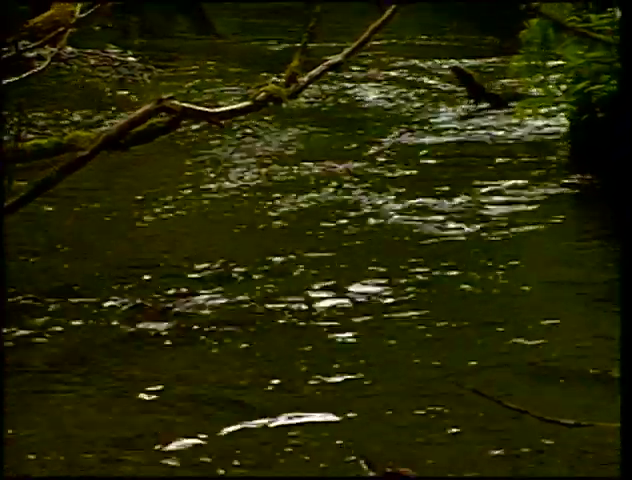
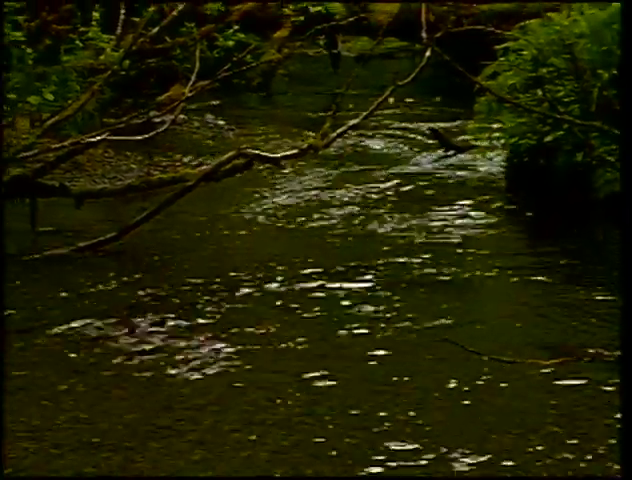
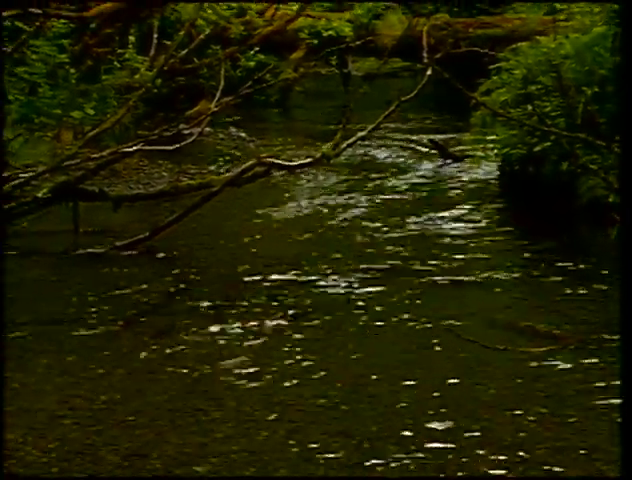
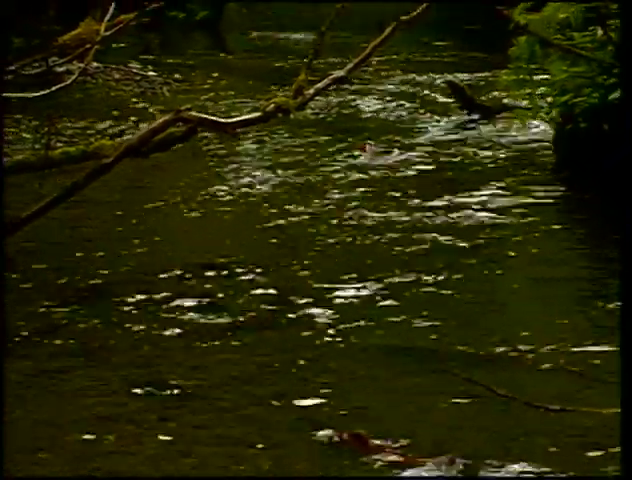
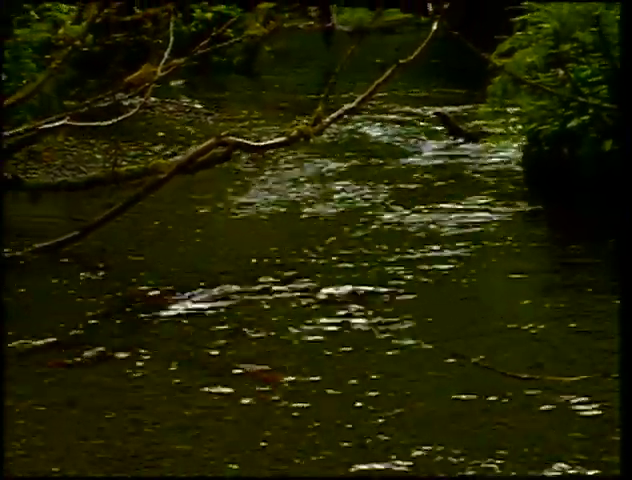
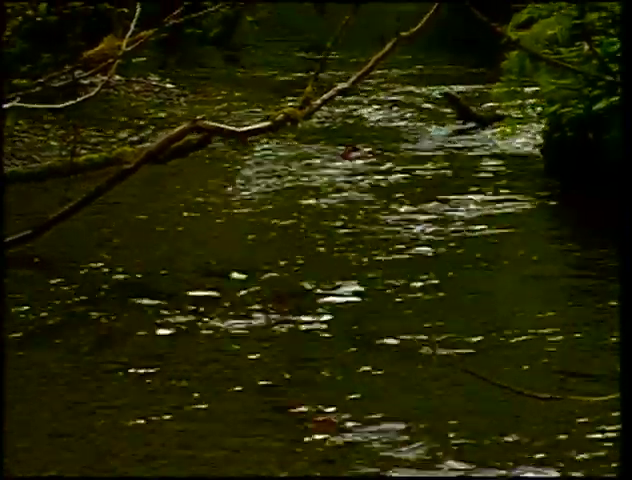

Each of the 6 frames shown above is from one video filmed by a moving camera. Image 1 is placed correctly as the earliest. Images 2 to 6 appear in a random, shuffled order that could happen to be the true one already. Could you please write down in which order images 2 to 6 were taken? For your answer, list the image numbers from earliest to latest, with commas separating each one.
4, 6, 5, 2, 3
